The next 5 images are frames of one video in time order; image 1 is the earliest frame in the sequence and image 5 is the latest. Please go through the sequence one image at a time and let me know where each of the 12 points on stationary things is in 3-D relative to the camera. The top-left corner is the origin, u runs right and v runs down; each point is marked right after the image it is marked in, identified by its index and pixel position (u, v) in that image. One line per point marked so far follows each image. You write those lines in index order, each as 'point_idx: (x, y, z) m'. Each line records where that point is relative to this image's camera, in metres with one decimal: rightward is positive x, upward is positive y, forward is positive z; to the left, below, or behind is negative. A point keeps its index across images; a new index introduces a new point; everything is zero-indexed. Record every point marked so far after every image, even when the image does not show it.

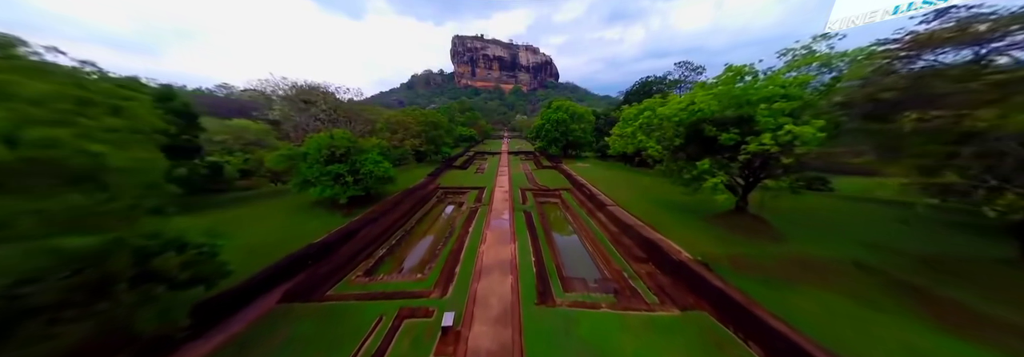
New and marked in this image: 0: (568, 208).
0: (+3.3, -1.9, +12.7) m
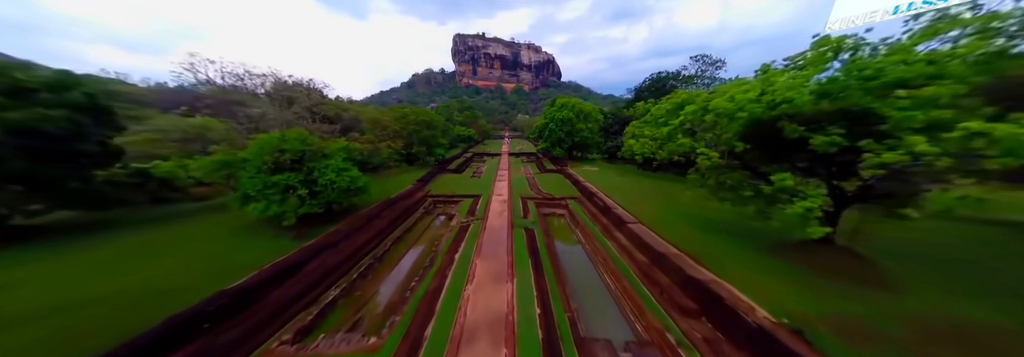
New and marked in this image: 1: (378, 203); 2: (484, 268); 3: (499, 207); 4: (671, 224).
0: (+3.3, -2.3, +10.7) m
1: (-6.7, -1.2, +10.5) m
2: (-0.9, -2.9, +6.9) m
3: (-0.7, -1.6, +12.0) m
4: (+6.3, -1.8, +8.4) m
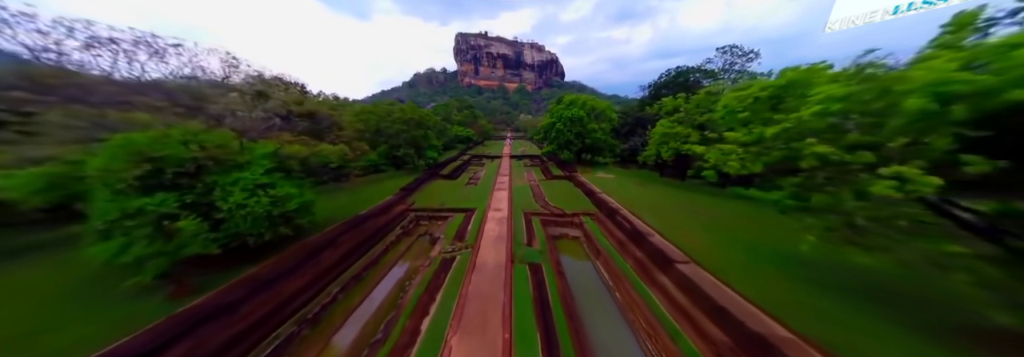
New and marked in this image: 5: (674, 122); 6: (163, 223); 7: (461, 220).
0: (+3.3, -2.9, +8.1) m
1: (-6.7, -1.8, +8.0) m
2: (-0.9, -3.4, +4.3) m
3: (-0.7, -2.2, +9.4) m
4: (+6.3, -2.4, +5.8) m
5: (+10.6, +3.7, +13.5) m
6: (-7.5, -0.9, +4.5) m
7: (-2.5, -2.1, +10.5) m
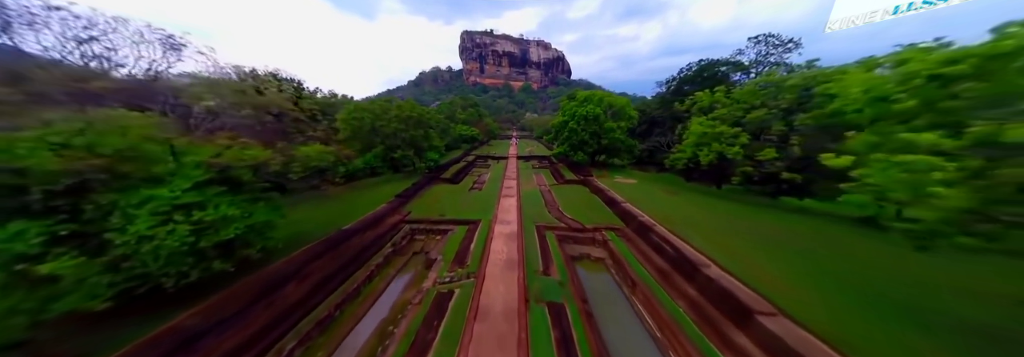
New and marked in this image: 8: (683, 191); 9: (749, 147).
0: (+3.7, -3.3, +6.4) m
1: (-6.3, -2.1, +6.6) m
2: (-0.6, -3.8, +2.7) m
3: (-0.3, -2.5, +7.8) m
4: (+6.6, -2.7, +4.1) m
5: (+11.1, +3.3, +11.6) m
6: (-7.1, -1.3, +3.1) m
7: (-2.1, -2.4, +9.0) m
8: (+10.4, -0.7, +12.7) m
9: (+11.1, +1.5, +9.7) m
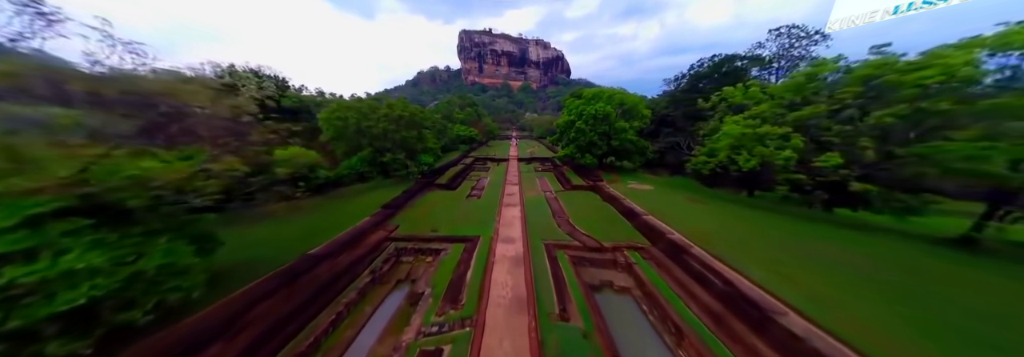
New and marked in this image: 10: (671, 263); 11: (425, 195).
0: (+3.8, -3.6, +4.9) m
1: (-6.1, -2.5, +5.1) m
2: (-0.4, -4.1, +1.2) m
3: (-0.1, -2.9, +6.3) m
4: (+6.8, -3.1, +2.6) m
5: (+11.2, +3.0, +10.1) m
6: (-6.9, -1.7, +1.6) m
7: (-1.9, -2.8, +7.5) m
8: (+10.6, -1.1, +11.3) m
9: (+11.2, +1.2, +8.3) m
10: (+5.3, -2.7, +7.1) m
11: (-5.4, -1.0, +13.2) m
